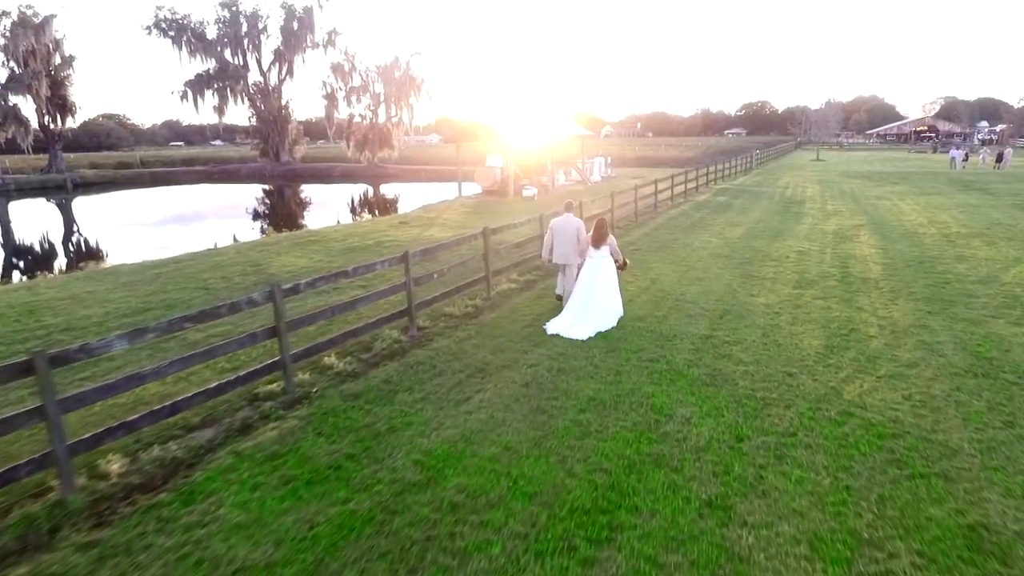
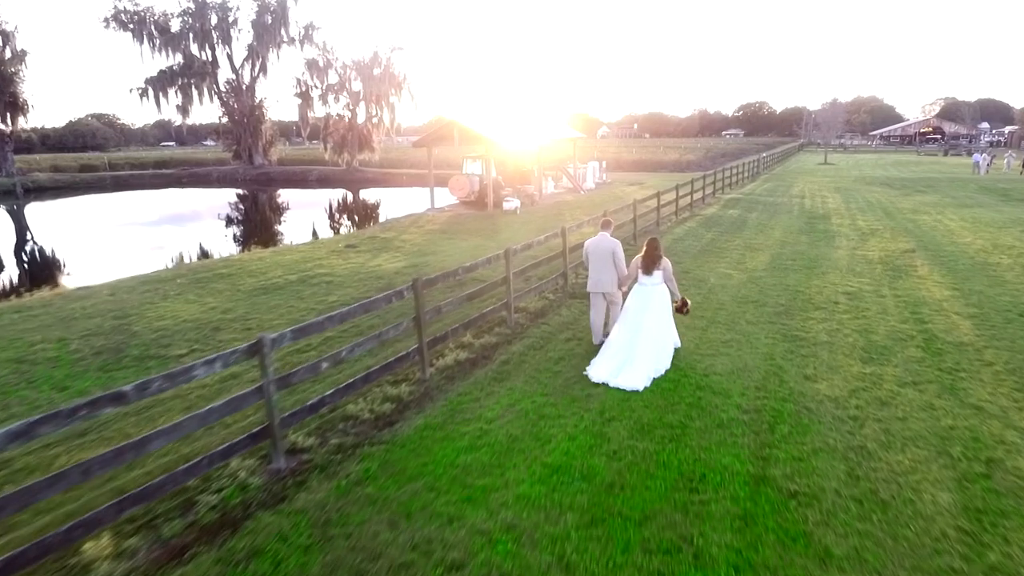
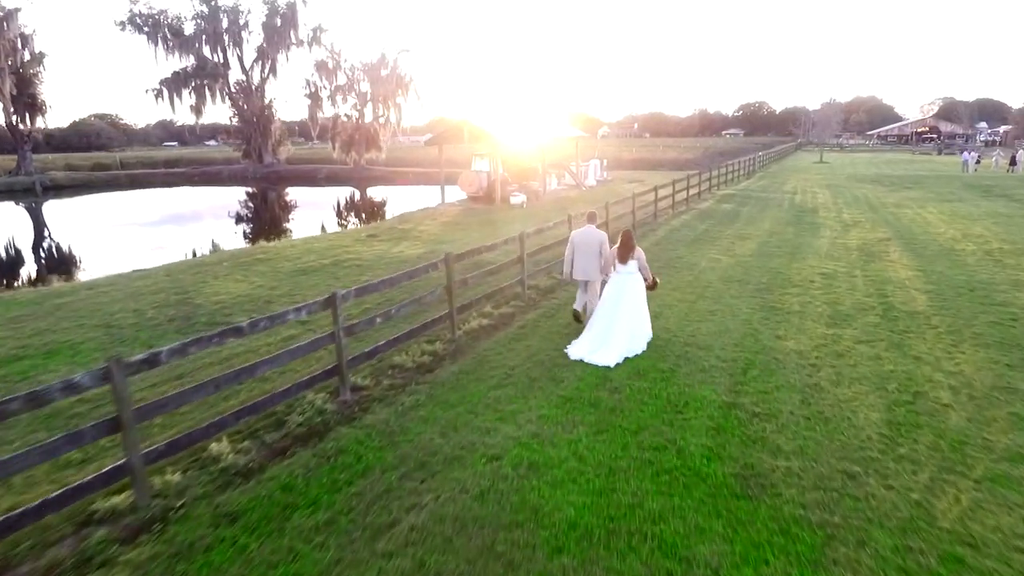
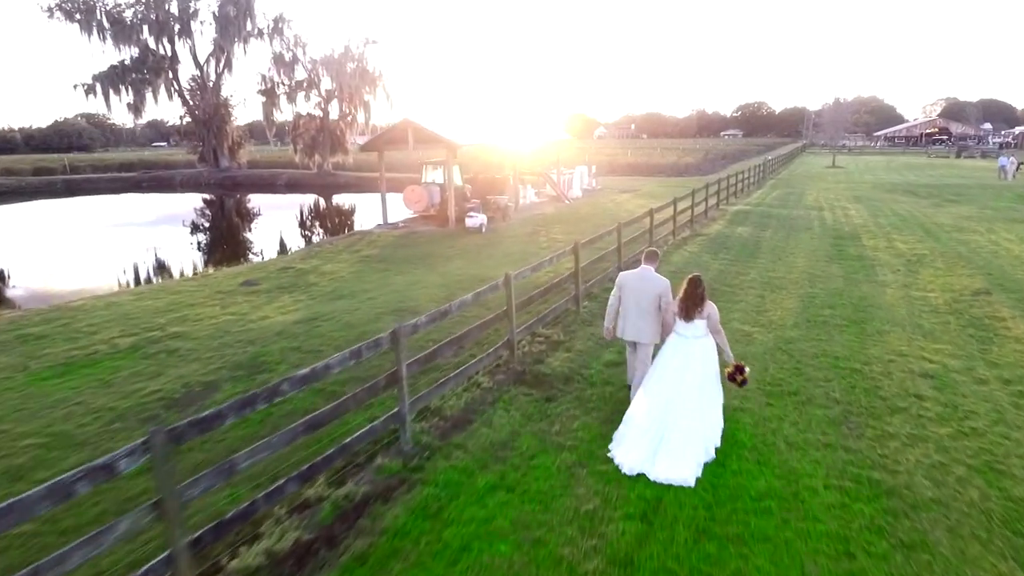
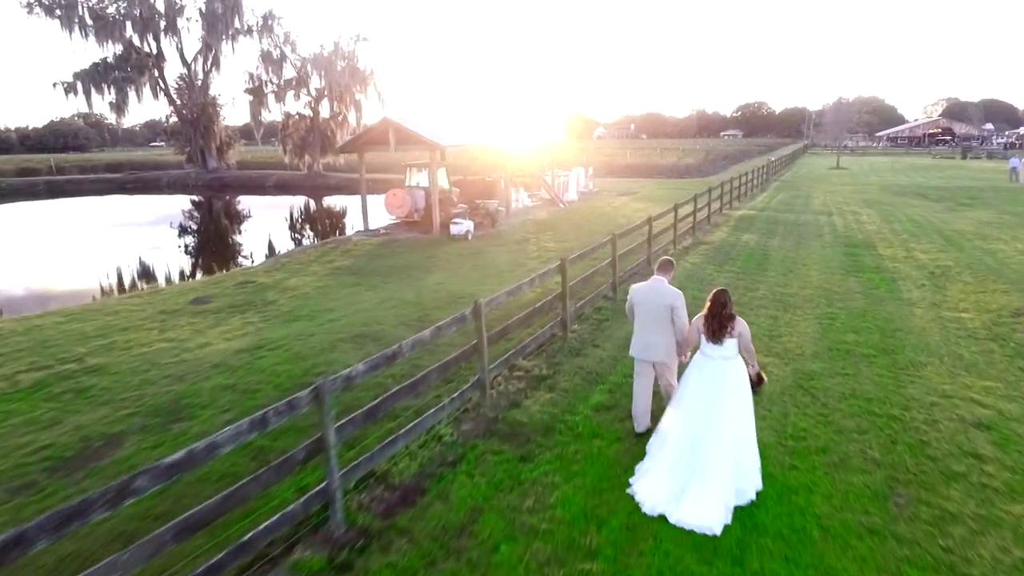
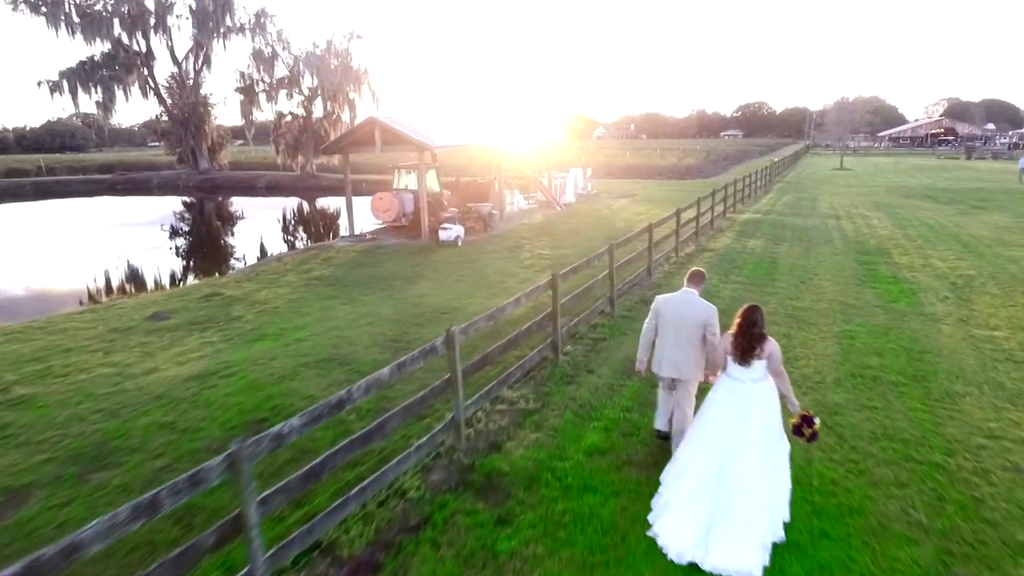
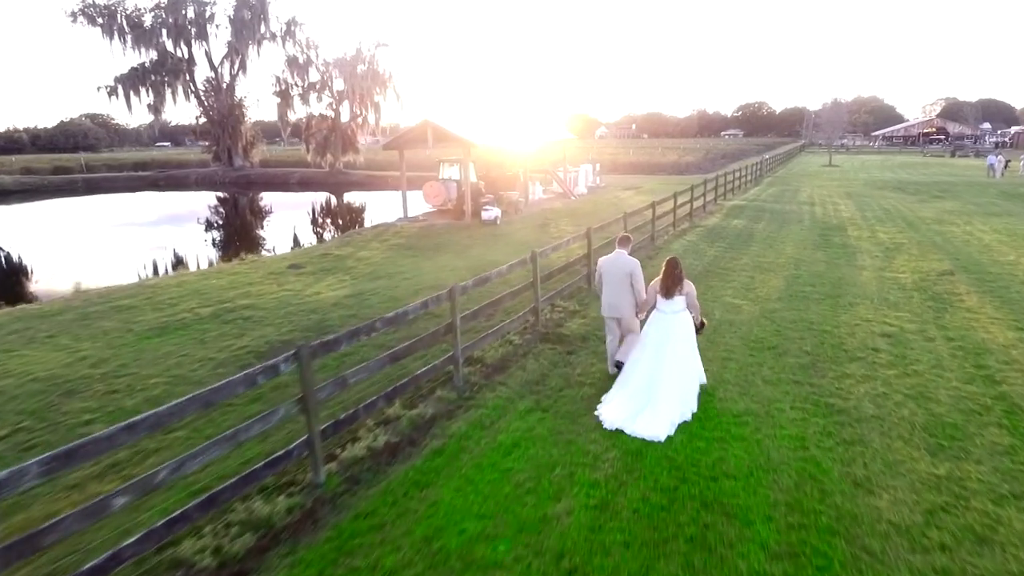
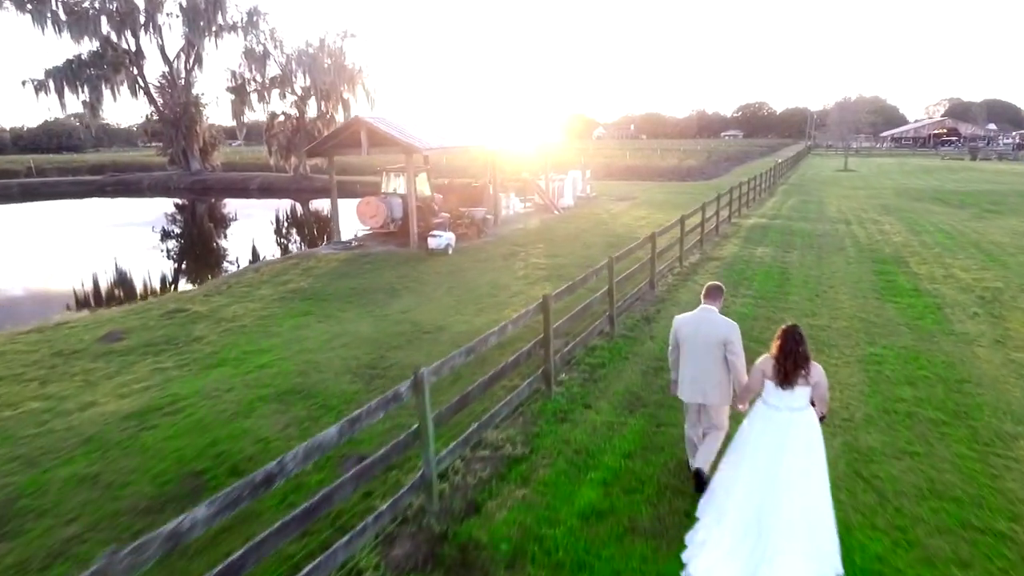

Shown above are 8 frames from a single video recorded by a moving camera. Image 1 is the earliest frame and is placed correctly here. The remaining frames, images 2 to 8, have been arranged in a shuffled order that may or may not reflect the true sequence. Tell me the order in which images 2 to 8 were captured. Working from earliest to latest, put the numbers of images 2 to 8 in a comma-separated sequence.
3, 2, 7, 4, 5, 6, 8
